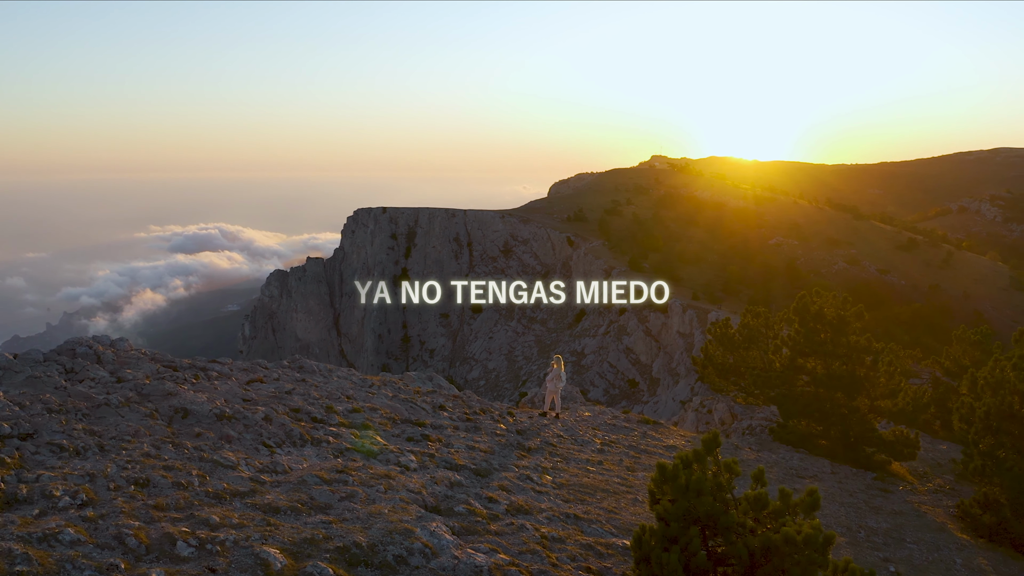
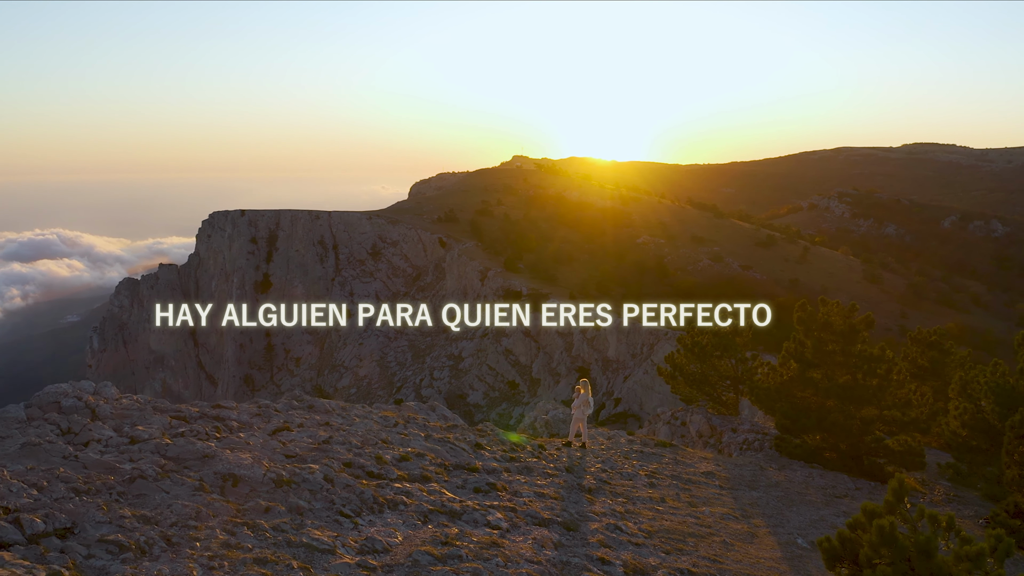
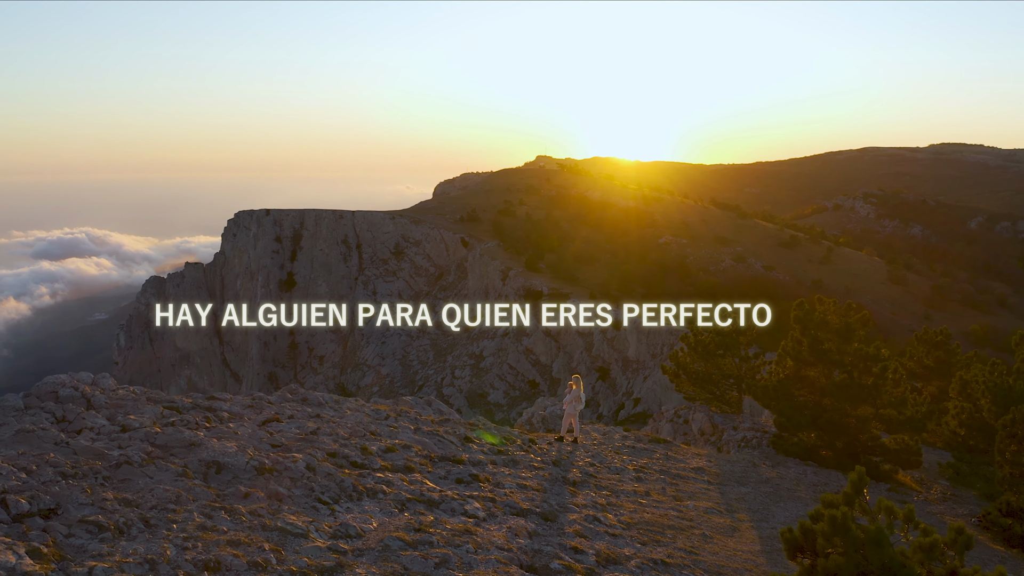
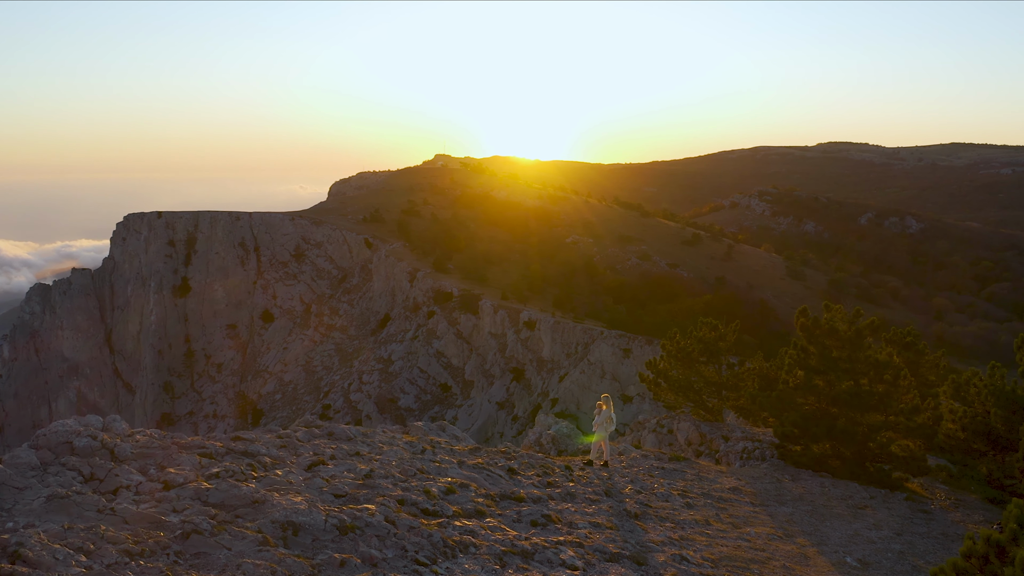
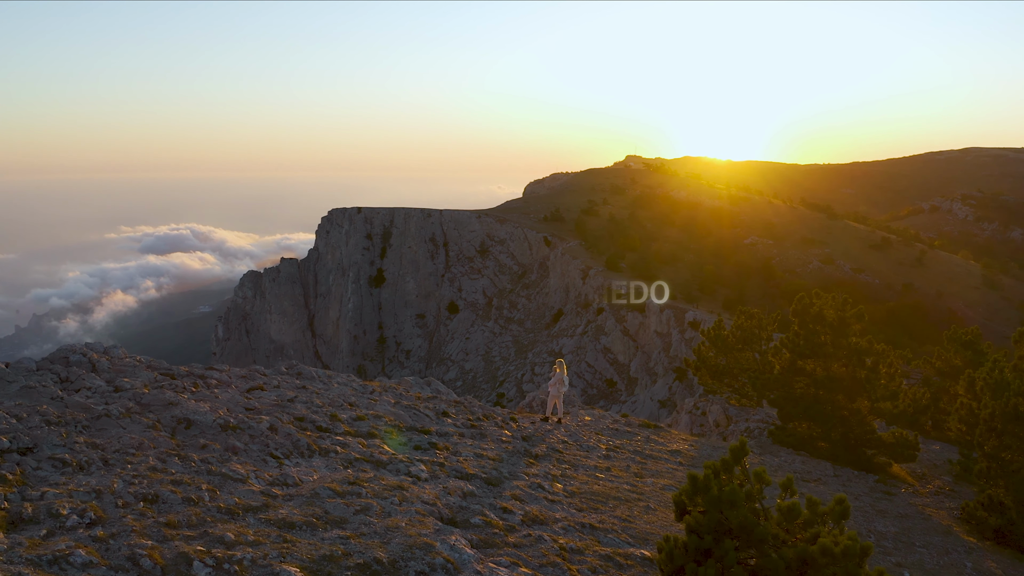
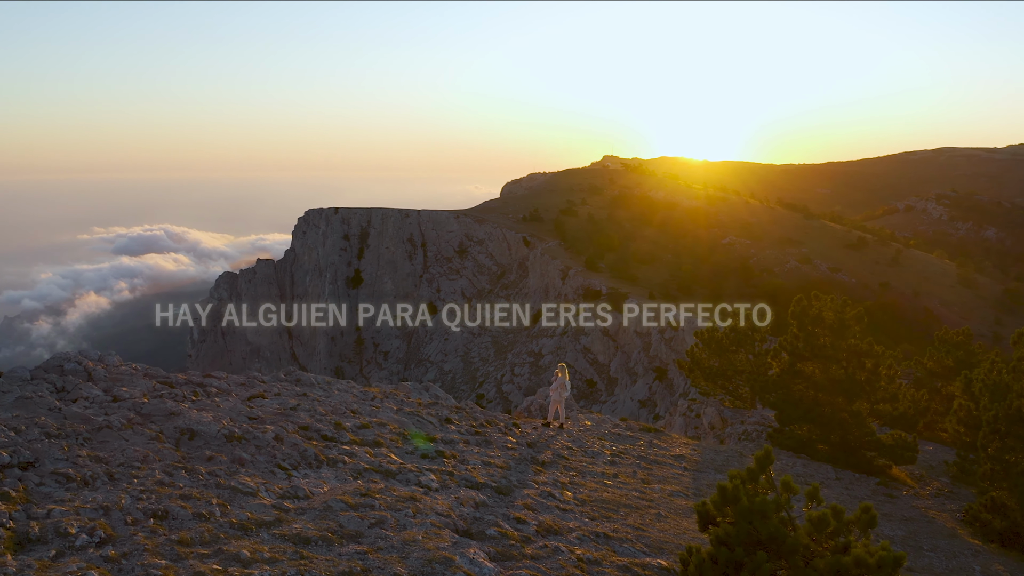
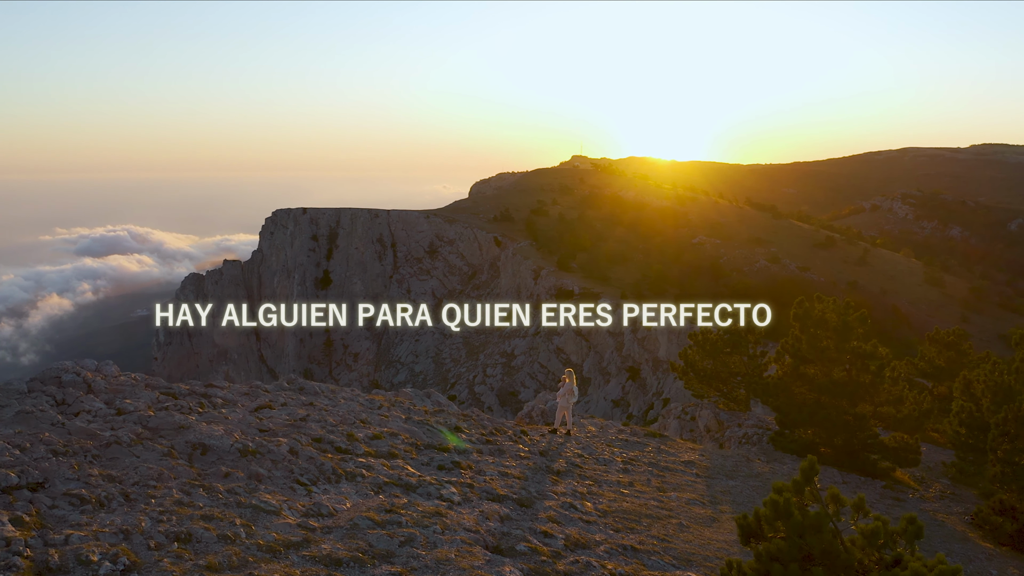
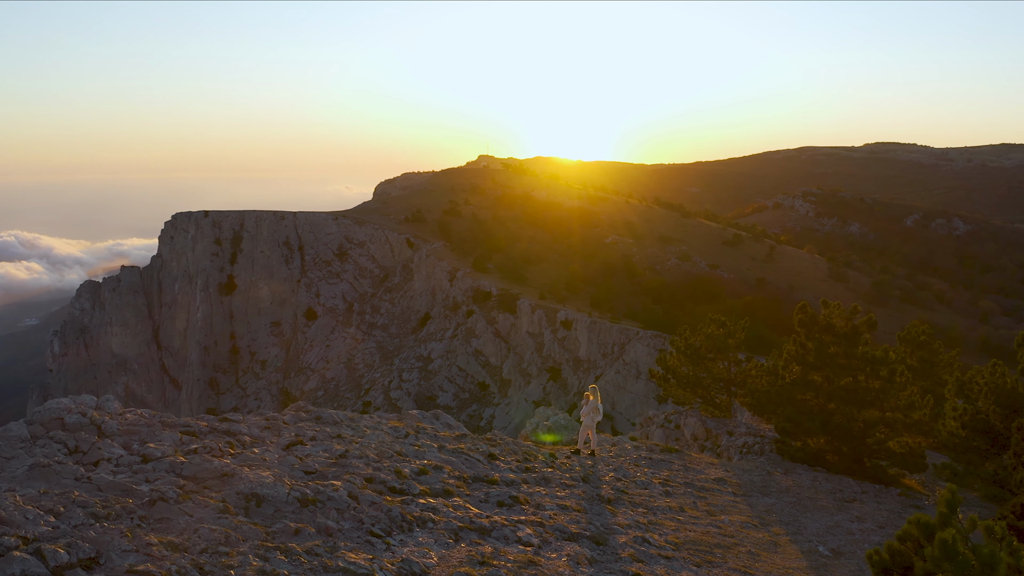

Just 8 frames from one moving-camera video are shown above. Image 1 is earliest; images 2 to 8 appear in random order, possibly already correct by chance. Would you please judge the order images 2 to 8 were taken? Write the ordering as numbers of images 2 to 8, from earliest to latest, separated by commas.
5, 6, 7, 3, 2, 8, 4
